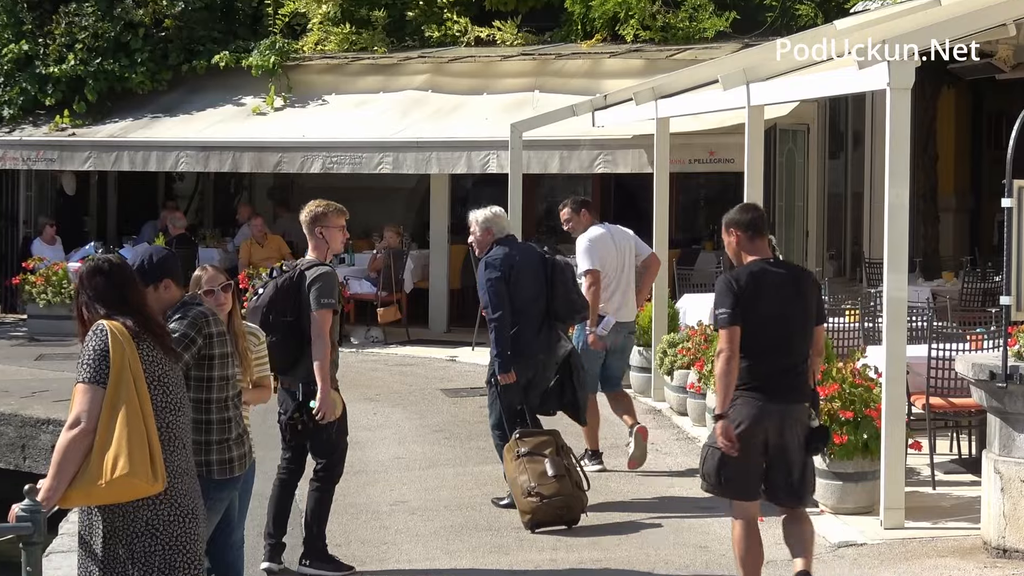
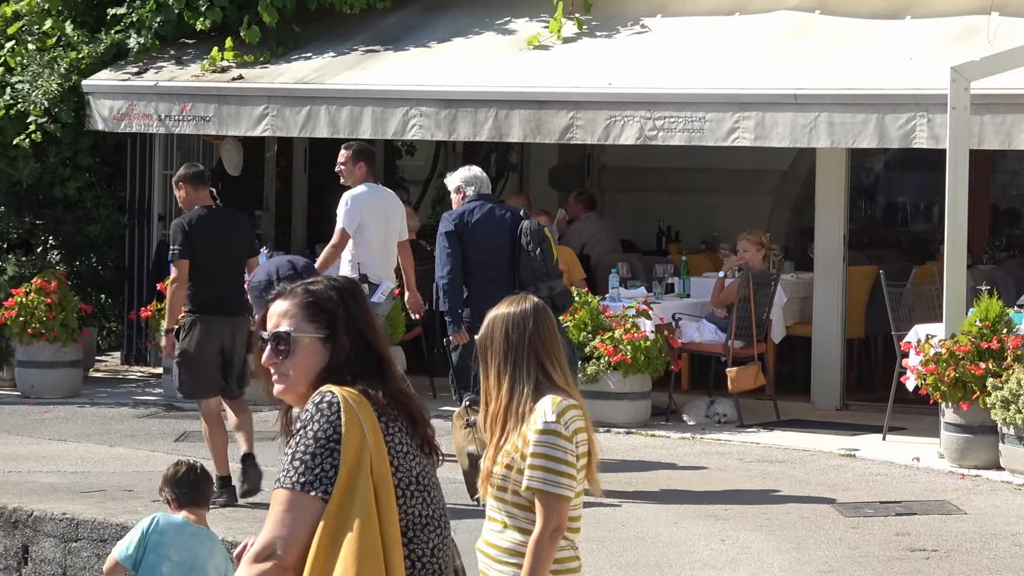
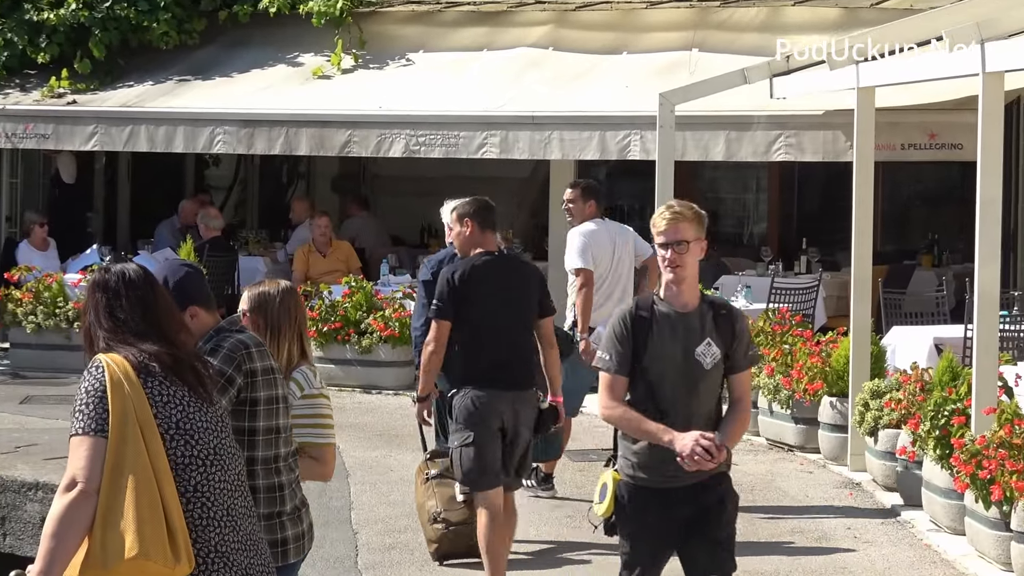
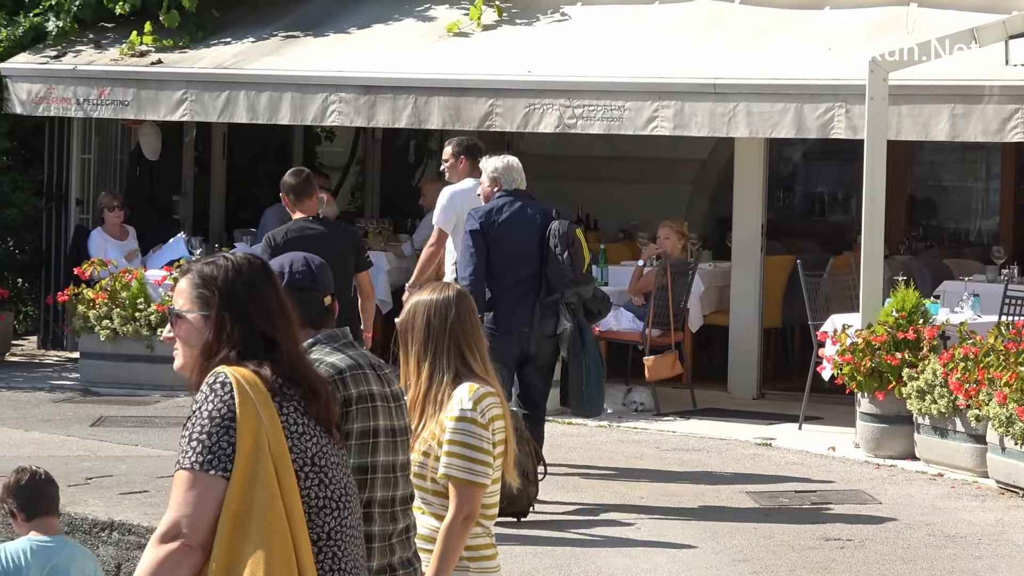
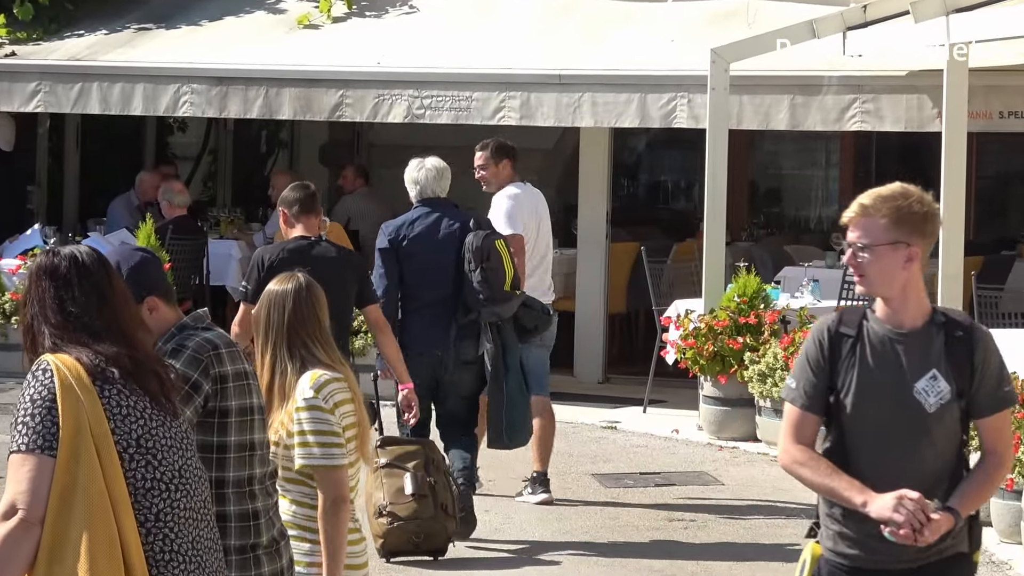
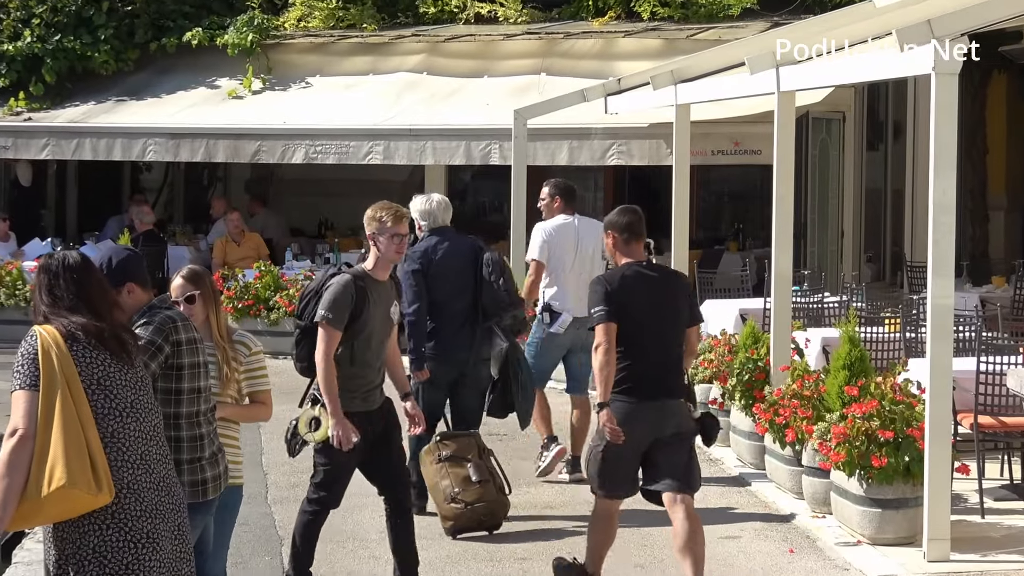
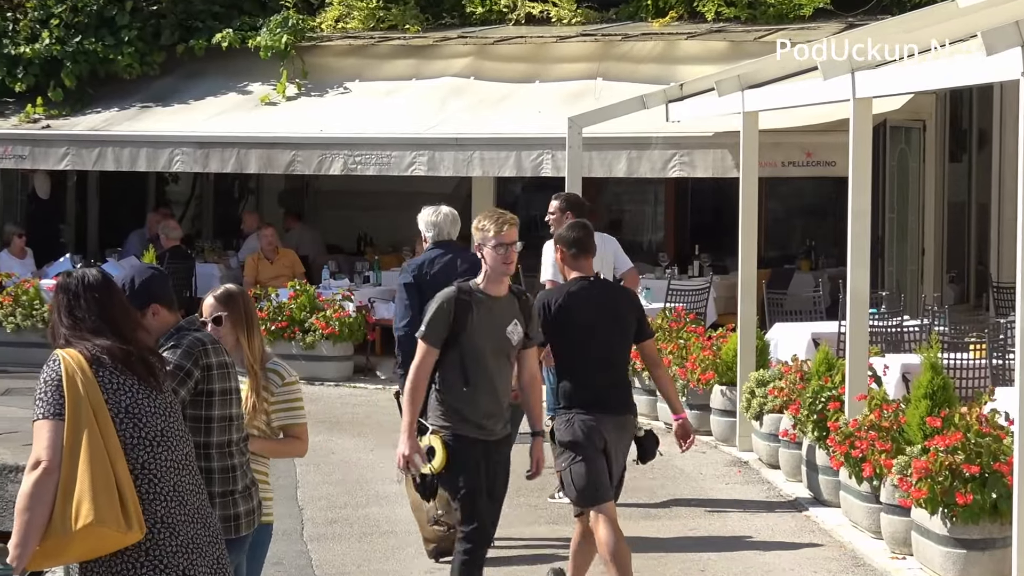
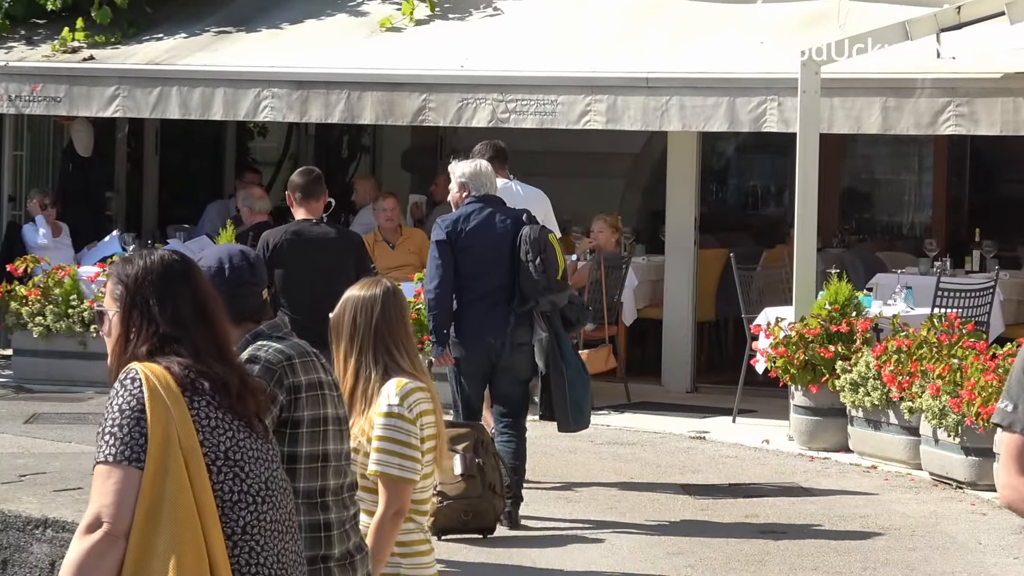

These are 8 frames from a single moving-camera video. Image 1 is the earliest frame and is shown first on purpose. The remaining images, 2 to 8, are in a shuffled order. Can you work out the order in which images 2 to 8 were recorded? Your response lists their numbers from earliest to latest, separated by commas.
6, 7, 3, 5, 8, 4, 2
